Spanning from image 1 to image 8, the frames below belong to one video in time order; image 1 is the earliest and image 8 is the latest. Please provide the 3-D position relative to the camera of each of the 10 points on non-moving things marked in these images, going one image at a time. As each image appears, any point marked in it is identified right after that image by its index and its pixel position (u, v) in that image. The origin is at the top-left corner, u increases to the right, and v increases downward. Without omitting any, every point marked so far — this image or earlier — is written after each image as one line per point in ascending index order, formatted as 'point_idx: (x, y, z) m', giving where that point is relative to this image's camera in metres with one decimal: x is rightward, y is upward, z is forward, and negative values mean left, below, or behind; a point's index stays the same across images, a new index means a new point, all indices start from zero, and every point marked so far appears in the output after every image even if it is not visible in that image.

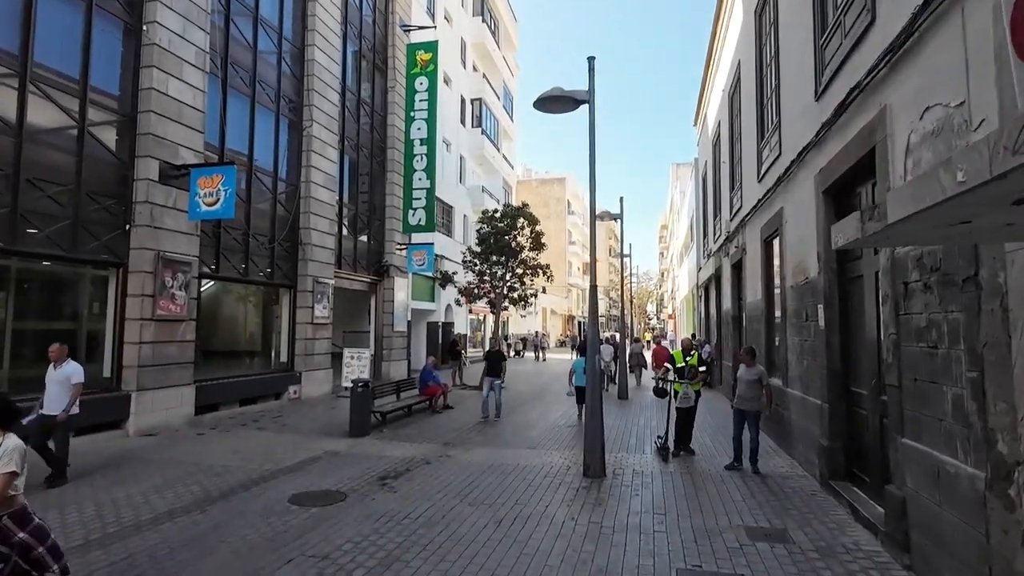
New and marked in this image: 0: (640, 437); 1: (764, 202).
0: (+2.3, -2.7, +10.1) m
1: (+4.6, +1.6, +10.3) m
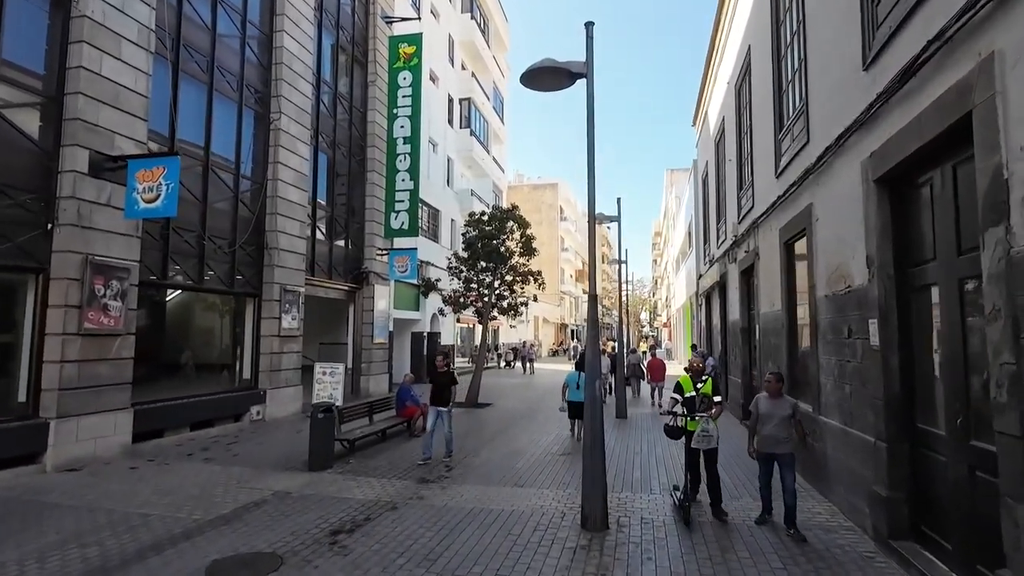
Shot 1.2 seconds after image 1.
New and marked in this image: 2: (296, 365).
0: (+2.1, -2.9, +8.8) m
1: (+4.4, +1.4, +9.0) m
2: (-5.6, -2.0, +14.6) m
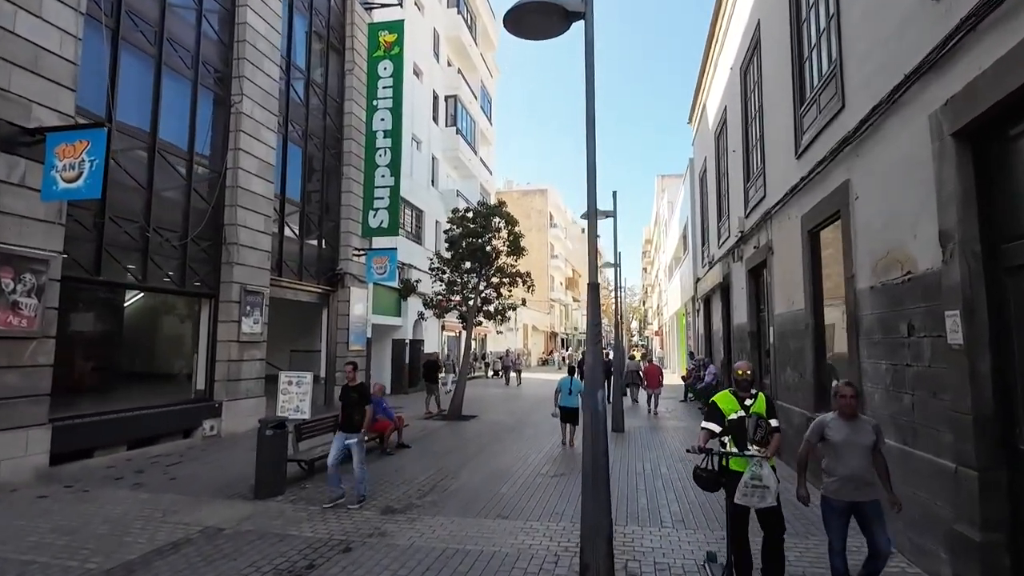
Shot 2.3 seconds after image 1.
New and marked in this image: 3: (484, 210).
0: (+1.8, -2.8, +7.5) m
1: (+4.2, +1.5, +7.8) m
2: (-5.9, -2.0, +13.2) m
3: (-0.8, +2.3, +16.2) m
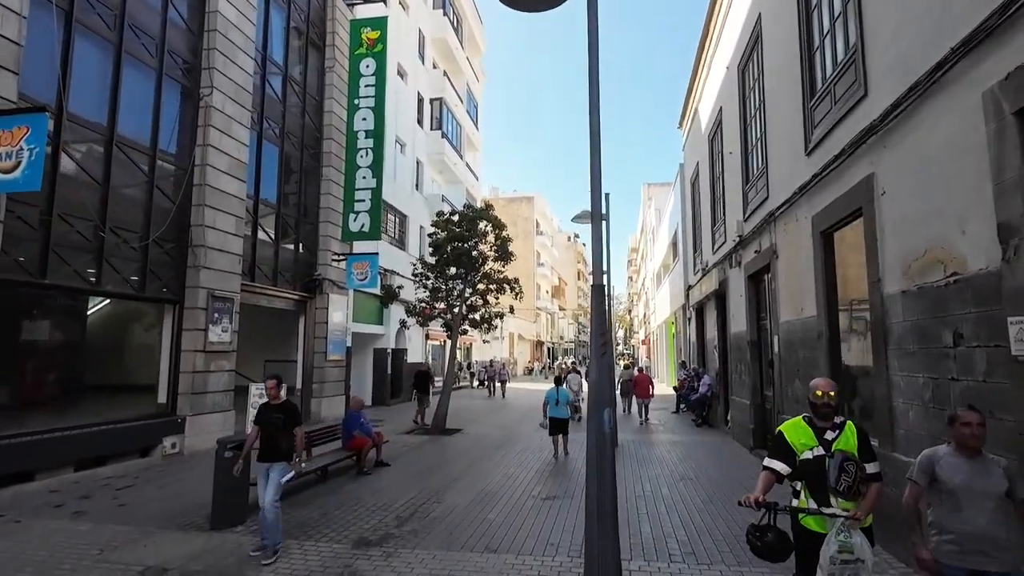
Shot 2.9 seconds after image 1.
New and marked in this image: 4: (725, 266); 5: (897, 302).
0: (+1.7, -2.9, +6.8) m
1: (+4.1, +1.4, +7.3) m
2: (-6.2, -2.1, +12.3) m
3: (-1.2, +2.1, +15.5) m
4: (+5.3, +0.5, +14.1) m
5: (+3.8, -0.1, +5.5) m
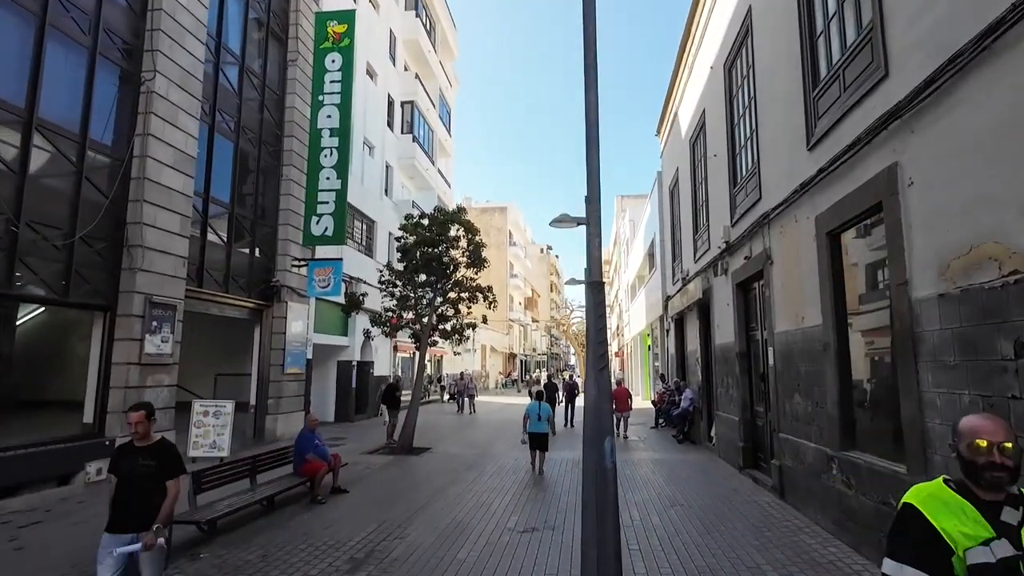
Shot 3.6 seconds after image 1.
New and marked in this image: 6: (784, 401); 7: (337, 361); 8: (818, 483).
0: (+1.4, -2.9, +5.9) m
1: (+3.8, +1.4, +6.6) m
2: (-6.8, -2.3, +11.0) m
3: (-1.8, +1.9, +14.6) m
4: (+4.7, +0.3, +13.5) m
5: (+3.6, -0.2, +4.8) m
6: (+4.0, -1.7, +8.4) m
7: (-6.1, -2.5, +19.4) m
8: (+3.9, -2.5, +7.2) m
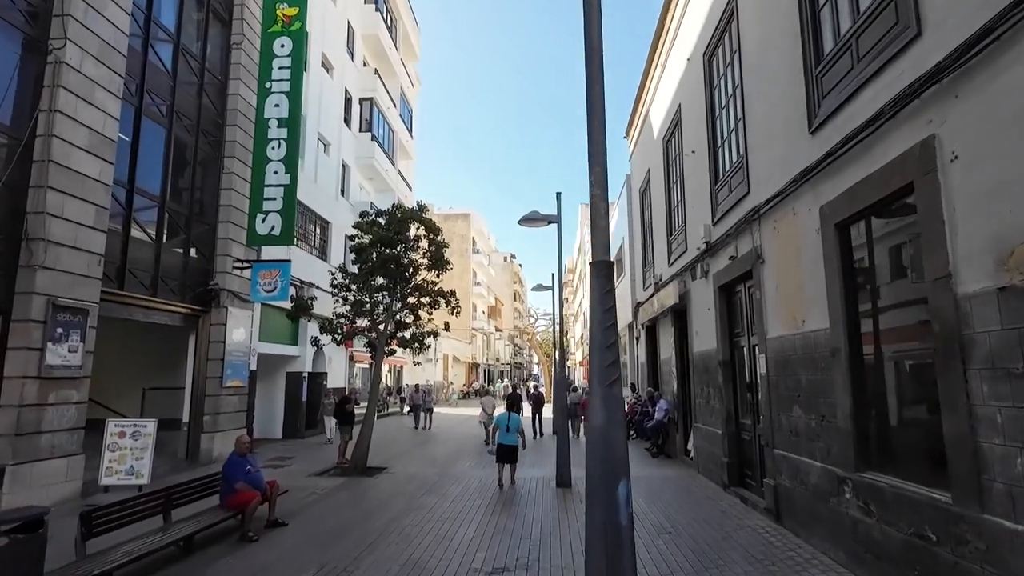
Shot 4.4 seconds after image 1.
0: (+1.2, -2.9, +4.9) m
1: (+3.5, +1.4, +5.8) m
2: (-7.4, -2.3, +9.5) m
3: (-2.7, +1.8, +13.4) m
4: (+3.9, +0.2, +12.7) m
5: (+3.4, -0.1, +4.0) m
6: (+3.6, -1.7, +7.6) m
7: (-7.2, -2.7, +17.9) m
8: (+3.5, -2.5, +6.3) m
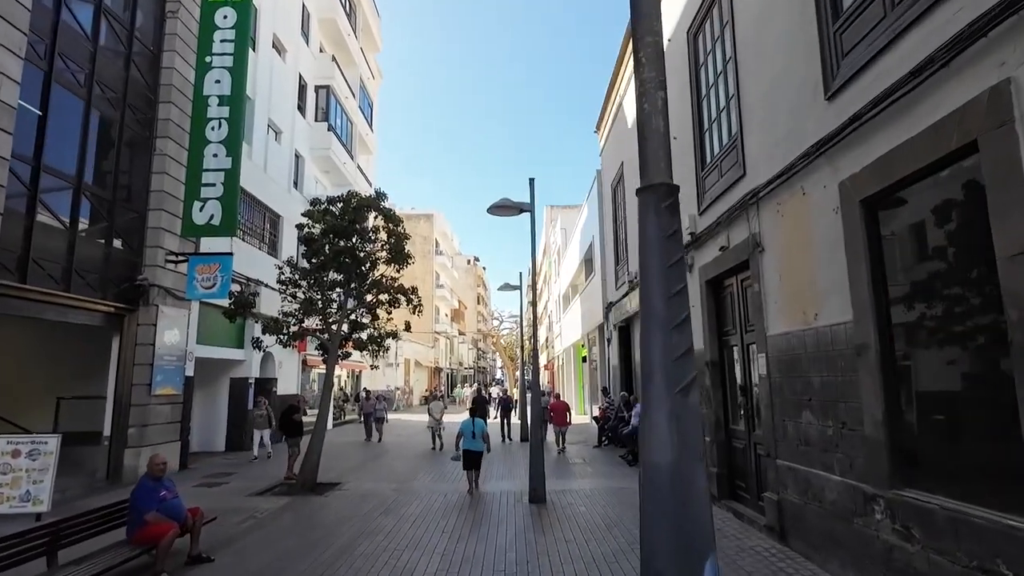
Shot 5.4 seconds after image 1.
0: (+1.0, -2.7, +3.9) m
1: (+3.2, +1.5, +5.0) m
2: (-7.8, -2.1, +7.9) m
3: (-3.4, +1.9, +12.2) m
4: (+3.3, +0.3, +11.9) m
5: (+3.3, 0.0, +3.1) m
6: (+3.3, -1.6, +6.7) m
7: (-8.2, -2.6, +16.3) m
8: (+3.3, -2.4, +5.5) m
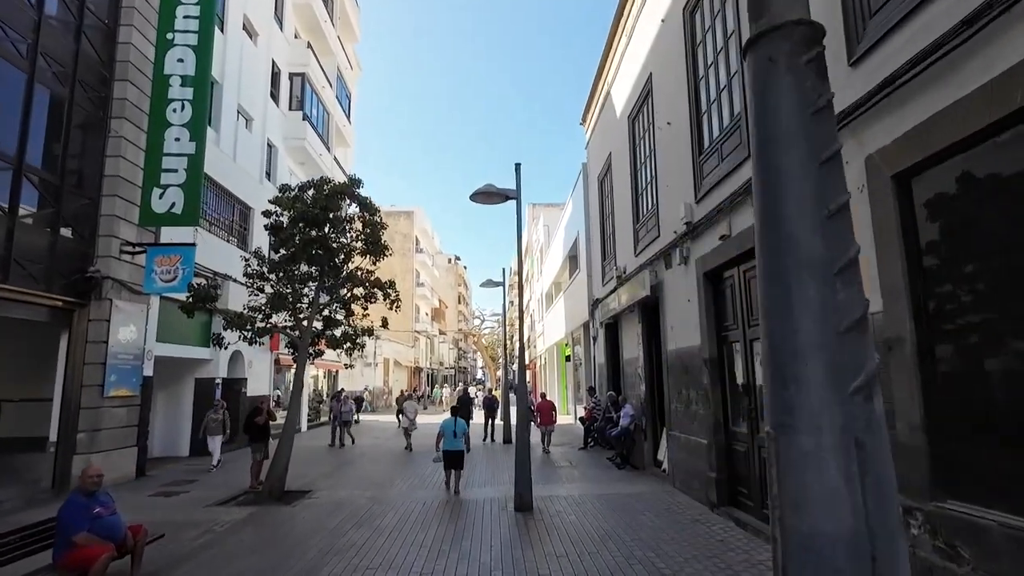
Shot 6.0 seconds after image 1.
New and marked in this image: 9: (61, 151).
0: (+0.9, -2.6, +3.2) m
1: (+3.2, +1.6, +4.4) m
2: (-8.0, -2.0, +6.9) m
3: (-3.7, +2.0, +11.4) m
4: (+2.9, +0.4, +11.3) m
5: (+3.2, +0.1, +2.5) m
6: (+3.1, -1.4, +6.1) m
7: (-8.7, -2.5, +15.3) m
8: (+3.2, -2.2, +4.9) m
9: (-8.7, +2.7, +10.9) m
